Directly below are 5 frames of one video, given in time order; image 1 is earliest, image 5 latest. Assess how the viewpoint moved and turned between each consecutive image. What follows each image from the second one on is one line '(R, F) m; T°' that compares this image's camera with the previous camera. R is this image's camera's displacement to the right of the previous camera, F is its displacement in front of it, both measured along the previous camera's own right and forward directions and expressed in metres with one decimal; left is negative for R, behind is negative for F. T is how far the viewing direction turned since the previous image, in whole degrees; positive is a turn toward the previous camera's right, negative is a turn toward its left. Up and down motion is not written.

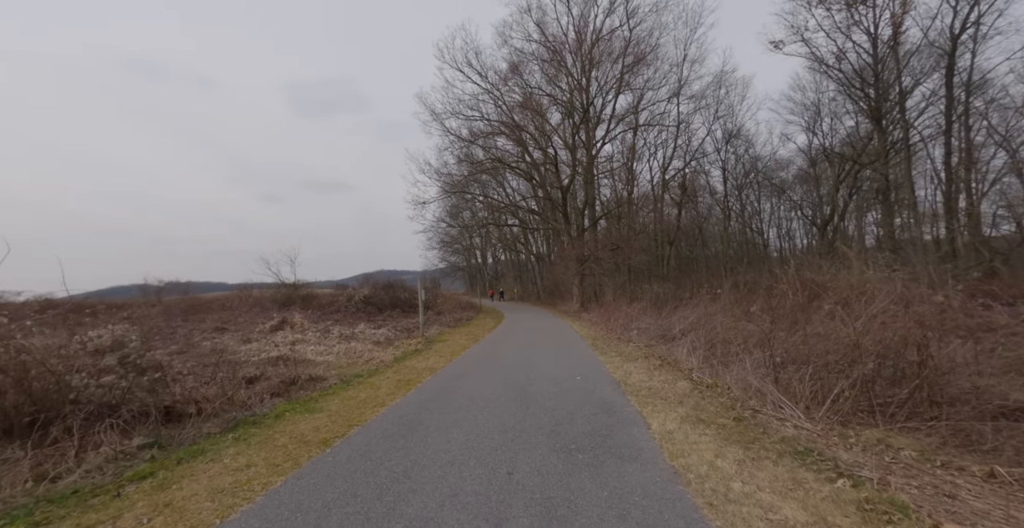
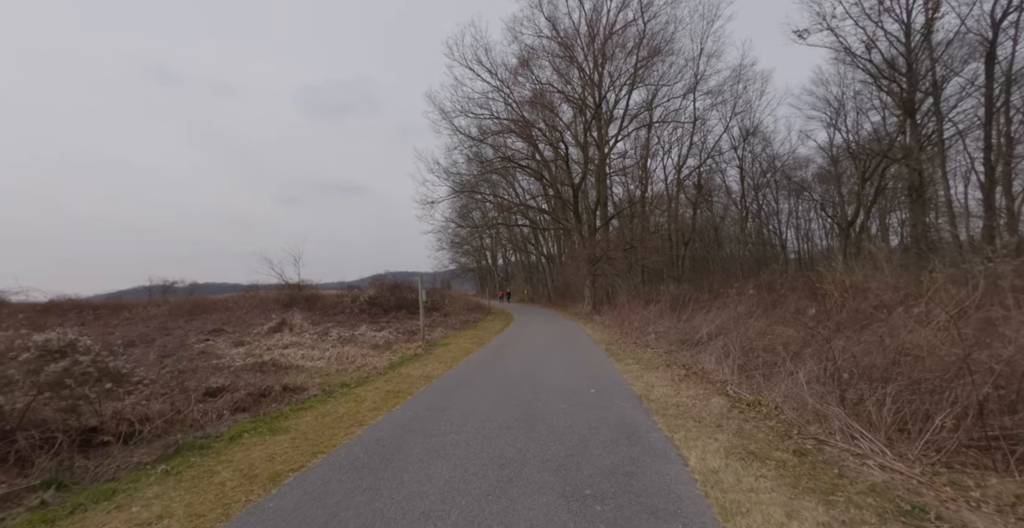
(+0.1, +1.1) m; -1°
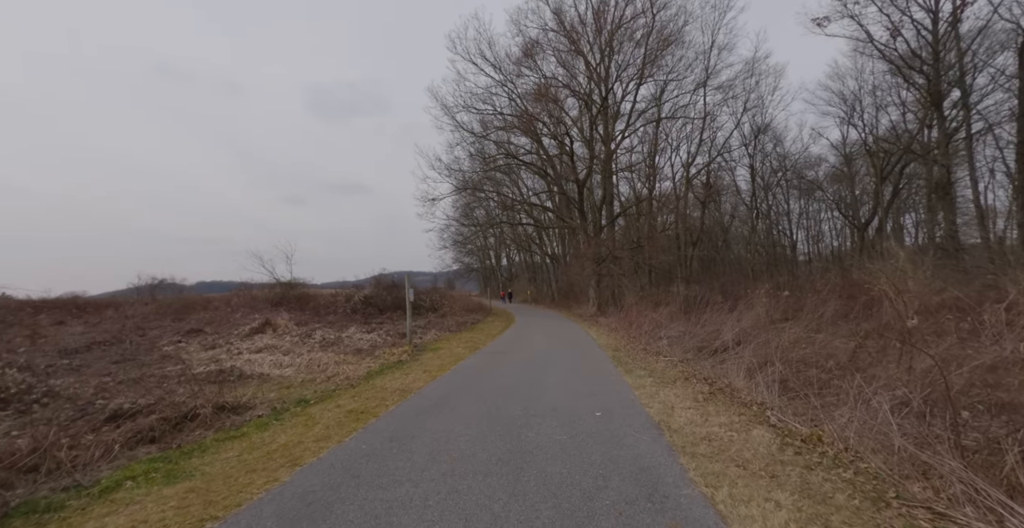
(+0.2, +1.4) m; -1°
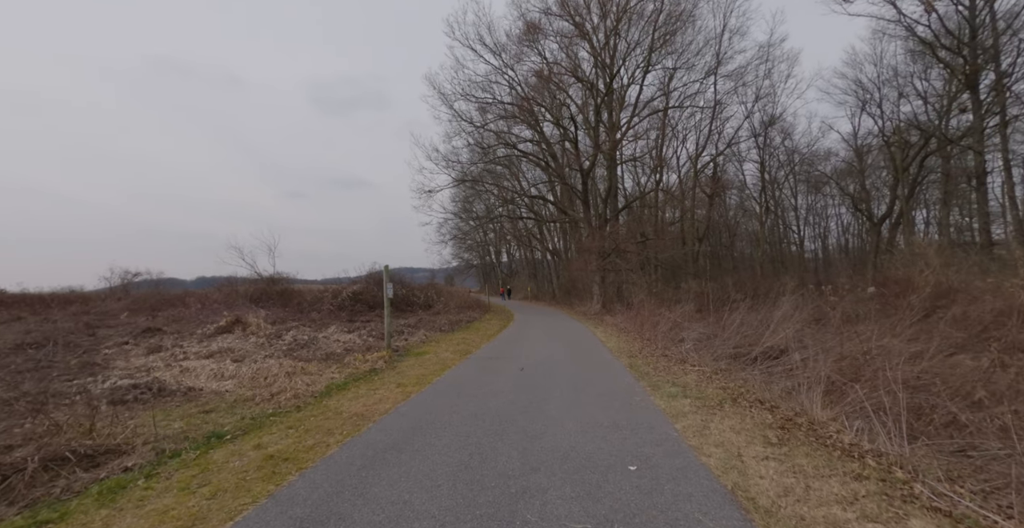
(+0.1, +2.0) m; 0°
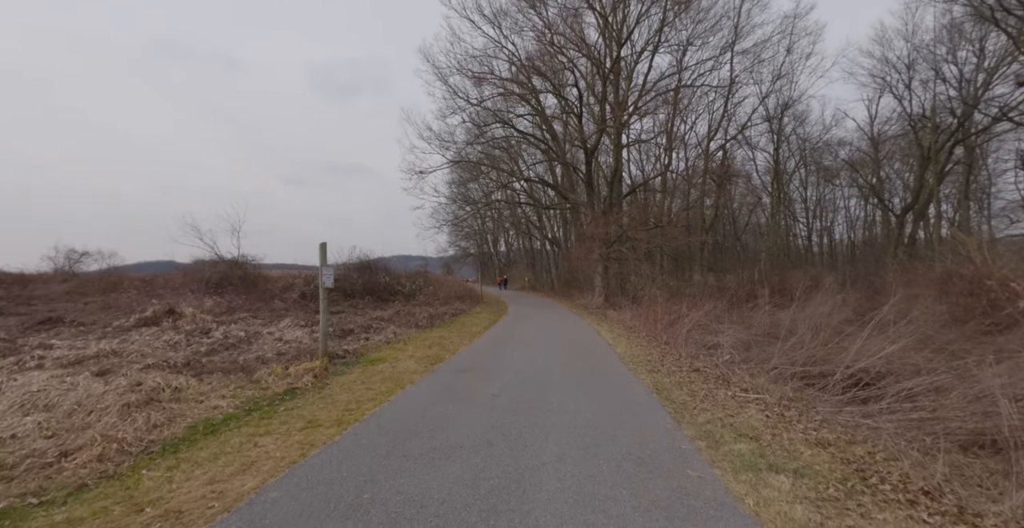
(+0.3, +3.0) m; 0°
